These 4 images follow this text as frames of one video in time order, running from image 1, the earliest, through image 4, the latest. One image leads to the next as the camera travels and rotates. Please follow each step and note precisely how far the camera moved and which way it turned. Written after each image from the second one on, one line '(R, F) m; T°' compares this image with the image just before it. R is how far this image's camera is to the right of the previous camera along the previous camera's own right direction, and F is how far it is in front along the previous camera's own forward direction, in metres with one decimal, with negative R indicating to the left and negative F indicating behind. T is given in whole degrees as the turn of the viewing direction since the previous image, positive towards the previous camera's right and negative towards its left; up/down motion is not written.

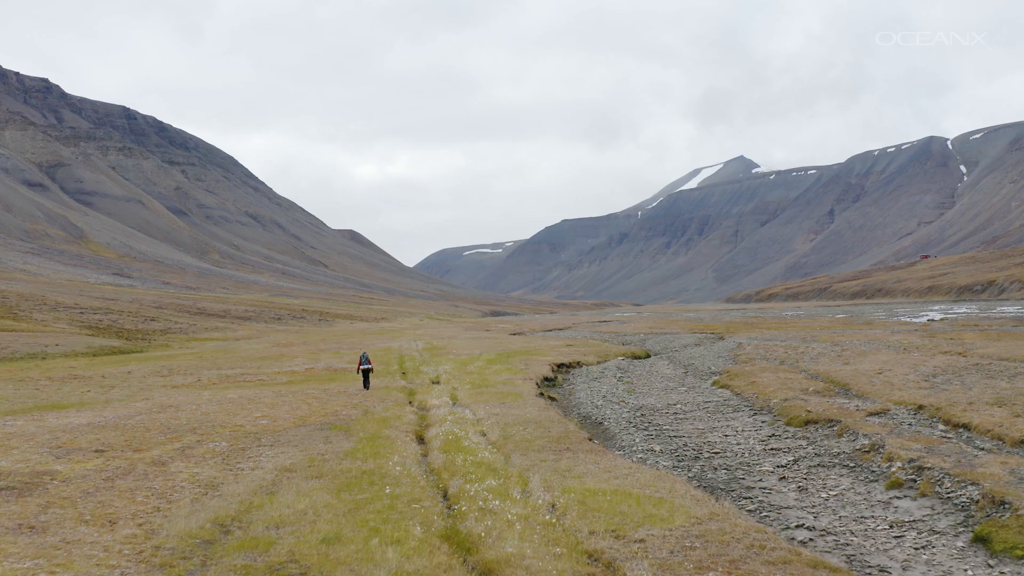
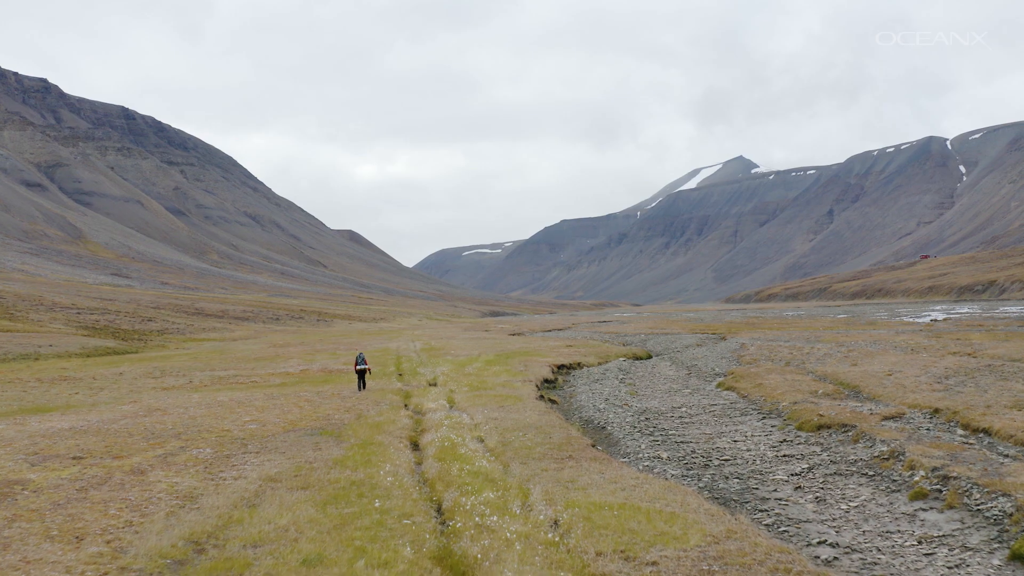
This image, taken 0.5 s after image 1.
(0.0, +1.4) m; 0°
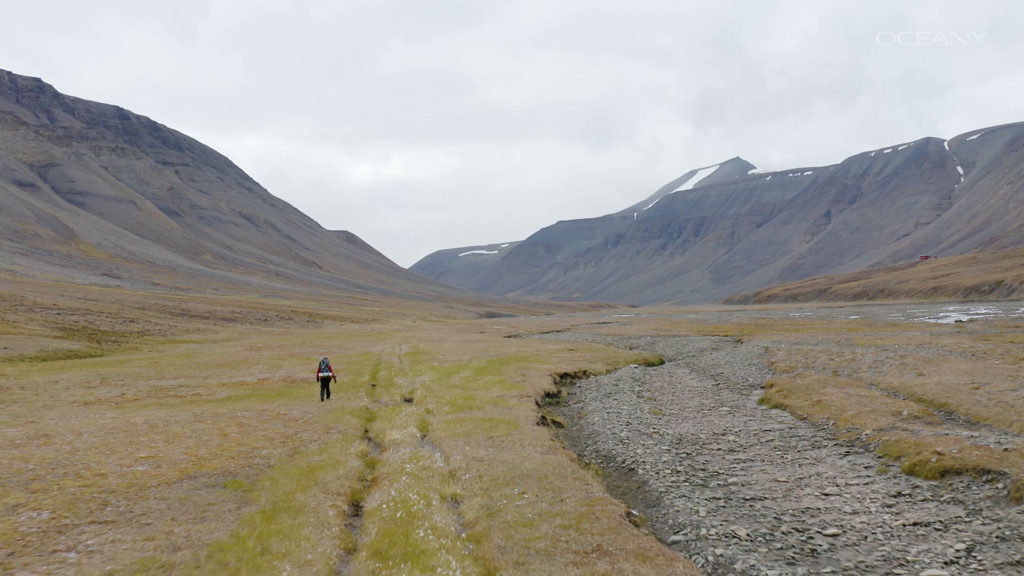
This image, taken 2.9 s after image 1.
(+0.2, +9.2) m; 0°
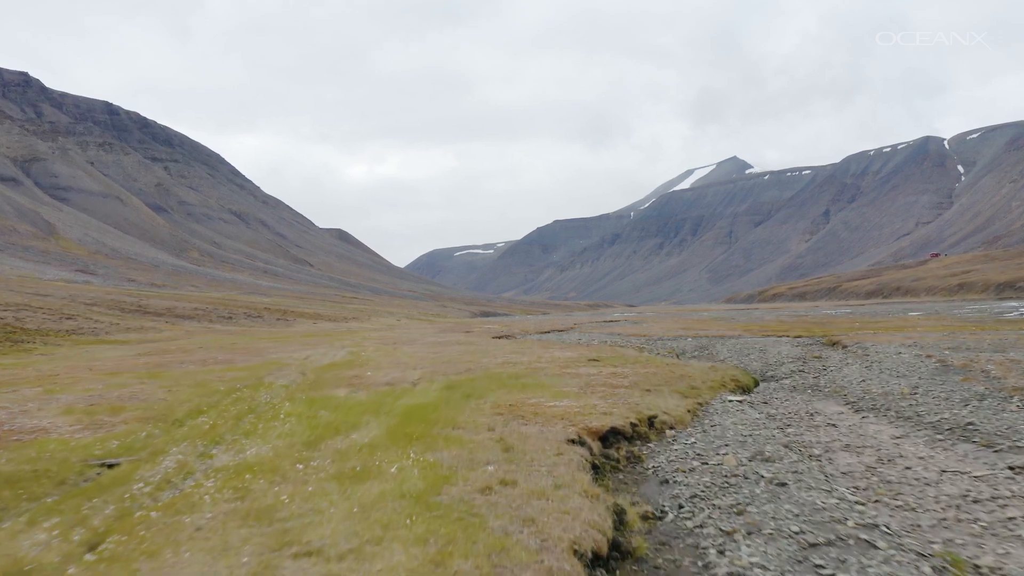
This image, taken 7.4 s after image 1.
(+0.9, +29.7) m; +1°
